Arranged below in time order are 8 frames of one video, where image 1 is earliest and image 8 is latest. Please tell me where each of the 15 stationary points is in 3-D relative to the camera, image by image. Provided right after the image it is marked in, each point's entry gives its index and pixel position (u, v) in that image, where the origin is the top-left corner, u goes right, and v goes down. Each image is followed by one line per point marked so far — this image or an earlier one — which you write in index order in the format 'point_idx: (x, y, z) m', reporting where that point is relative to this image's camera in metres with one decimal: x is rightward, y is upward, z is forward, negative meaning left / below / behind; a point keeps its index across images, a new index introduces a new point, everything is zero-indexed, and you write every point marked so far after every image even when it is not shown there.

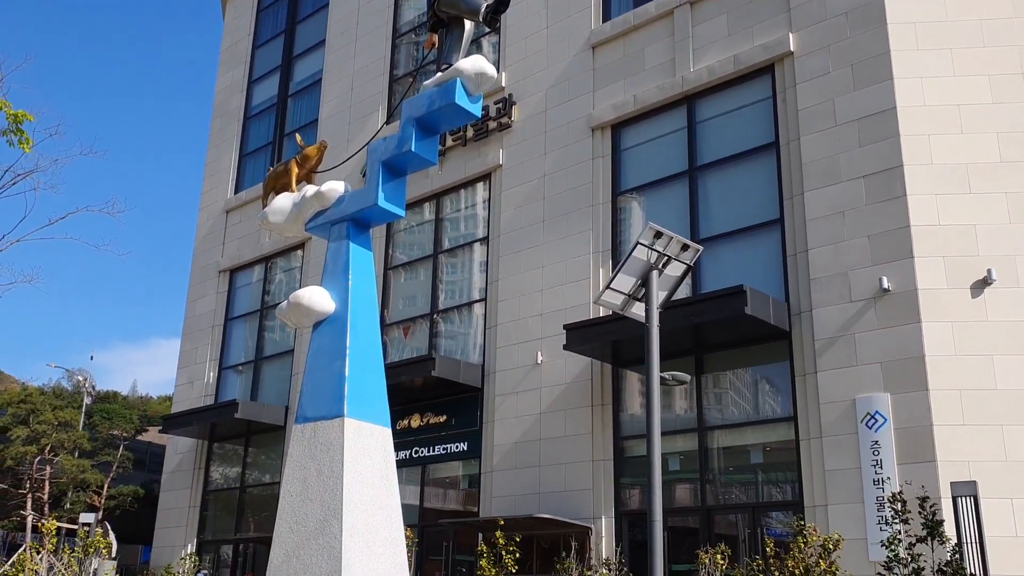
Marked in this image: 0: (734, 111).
0: (+3.2, +2.6, +14.2) m
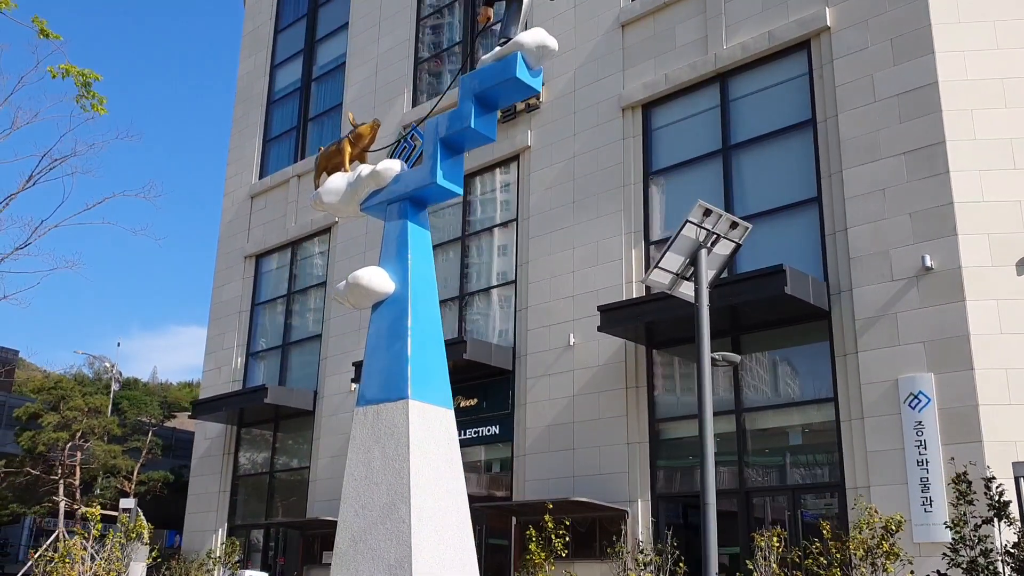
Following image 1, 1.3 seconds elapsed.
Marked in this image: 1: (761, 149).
0: (+3.6, +2.8, +14.0) m
1: (+3.5, +2.0, +13.8) m
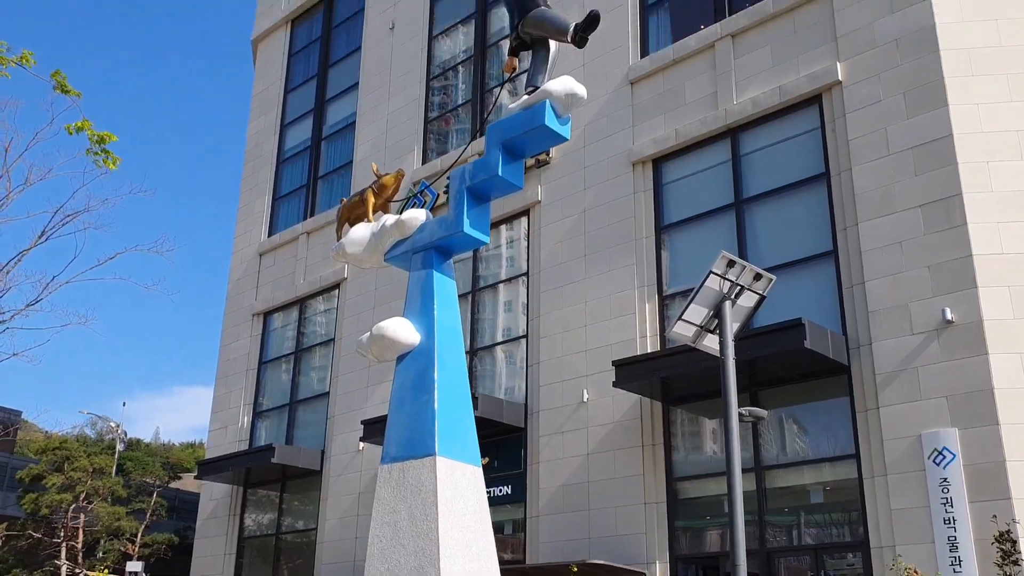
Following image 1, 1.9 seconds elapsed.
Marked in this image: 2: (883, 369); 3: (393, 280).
0: (+3.8, +2.1, +14.0) m
1: (+3.7, +1.2, +13.8) m
2: (+4.4, -1.0, +11.8) m
3: (-2.3, +0.1, +19.3) m
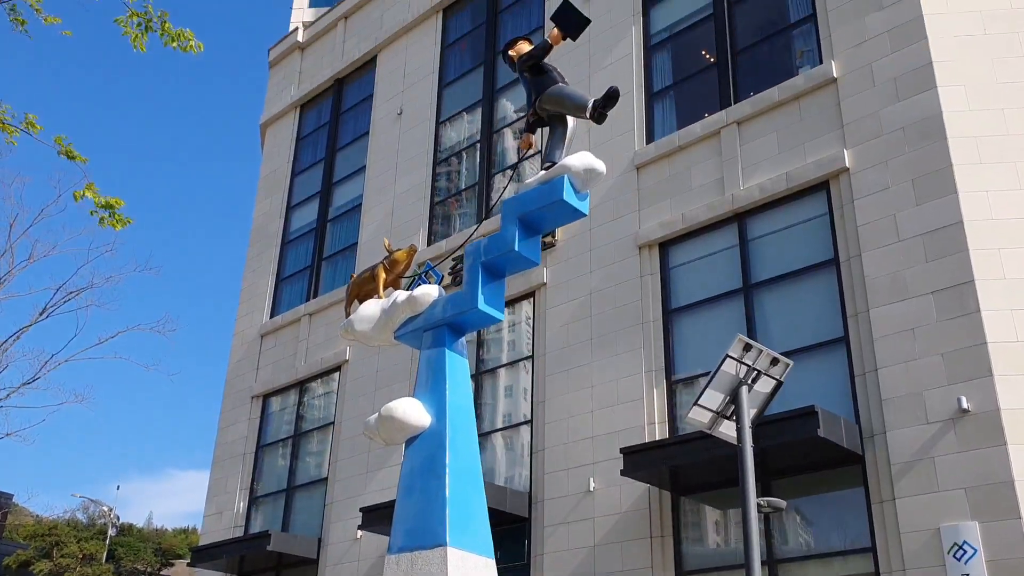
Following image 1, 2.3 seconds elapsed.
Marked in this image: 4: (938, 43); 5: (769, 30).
0: (+3.9, +0.8, +14.0) m
1: (+3.8, 0.0, +13.7) m
2: (+4.5, -2.0, +11.5) m
3: (-2.3, -1.5, +19.1) m
4: (+5.7, +3.3, +13.2) m
5: (+4.1, +4.1, +15.7) m
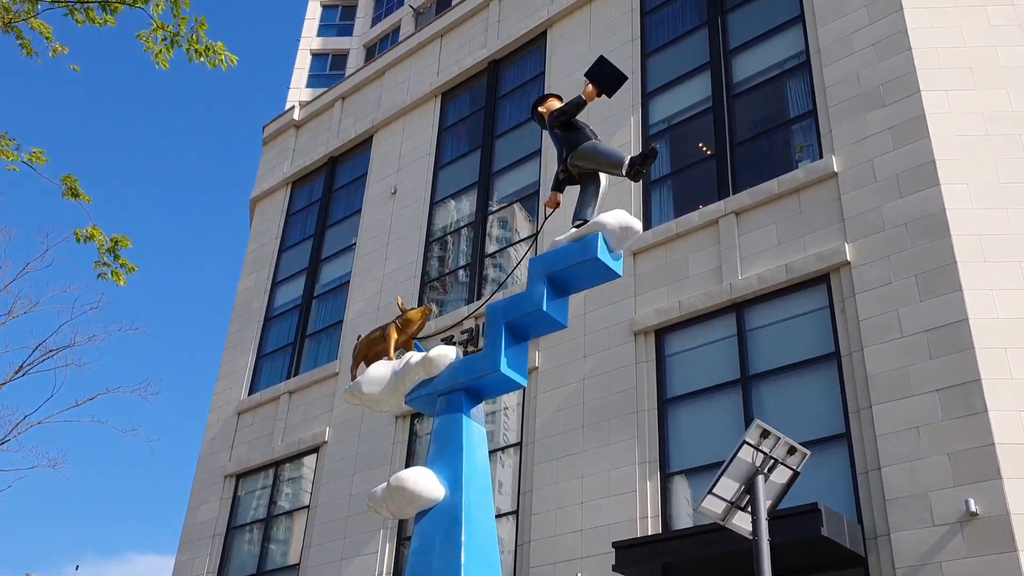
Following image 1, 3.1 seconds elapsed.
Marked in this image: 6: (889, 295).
0: (+3.8, -0.5, +13.7) m
1: (+3.7, -1.3, +13.4) m
2: (+4.4, -3.1, +11.0) m
3: (-2.5, -3.0, +18.5) m
4: (+5.7, +2.0, +13.2) m
5: (+4.1, +2.6, +15.8) m
6: (+4.8, -0.1, +12.6) m
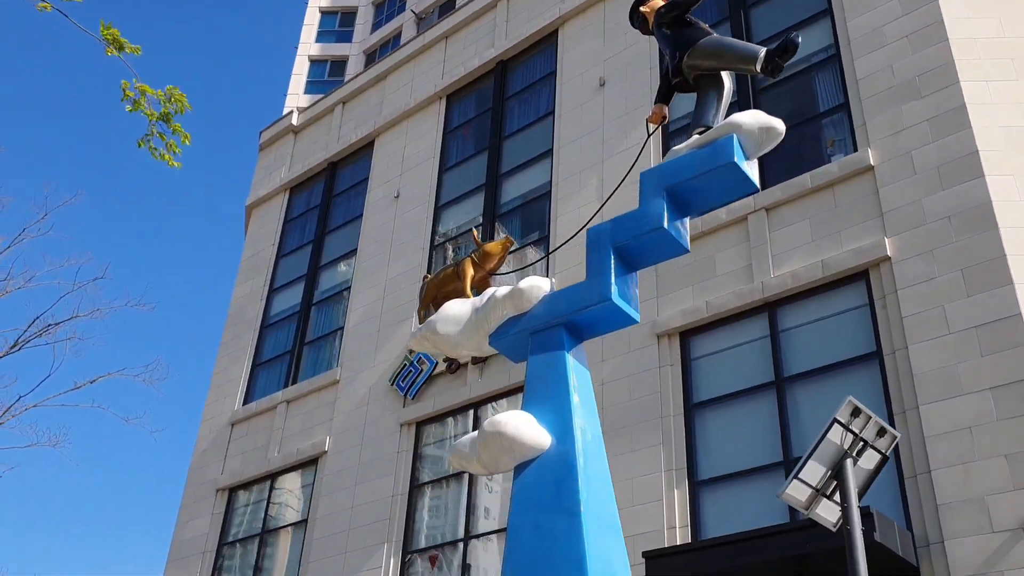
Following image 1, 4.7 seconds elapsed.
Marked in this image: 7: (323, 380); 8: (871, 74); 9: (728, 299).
0: (+4.1, -0.4, +13.1) m
1: (+3.9, -1.2, +12.6) m
2: (+4.7, -3.0, +10.3) m
3: (-2.4, -3.0, +17.6) m
4: (+6.0, +2.0, +12.6) m
5: (+4.4, +2.6, +15.2) m
6: (+5.1, 0.0, +12.0) m
7: (-3.8, -1.9, +19.8) m
8: (+5.2, +3.1, +14.3) m
9: (+3.1, -0.2, +14.0) m
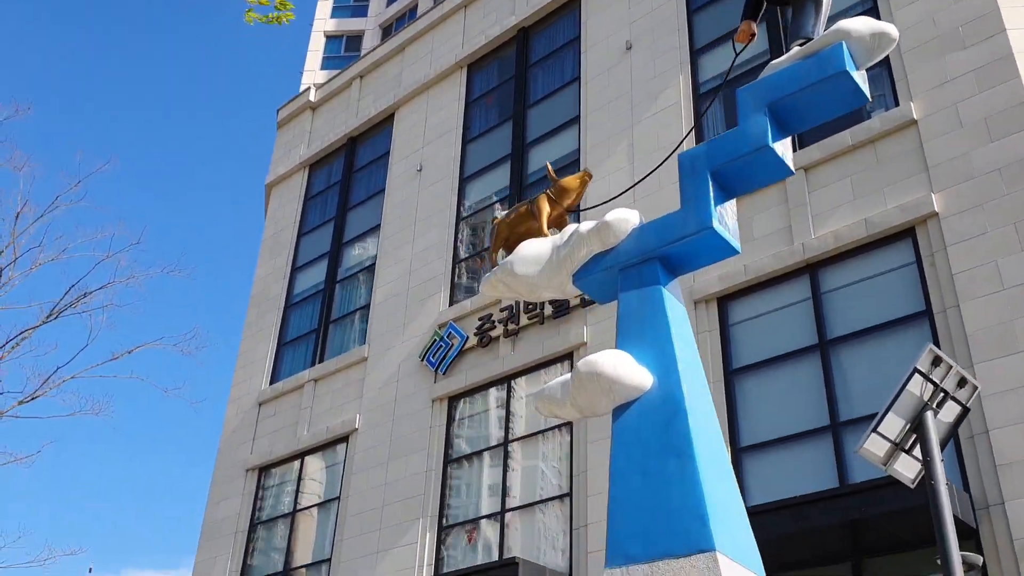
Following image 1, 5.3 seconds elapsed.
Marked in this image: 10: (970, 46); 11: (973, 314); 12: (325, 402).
0: (+4.6, +0.1, +12.7) m
1: (+4.4, -0.7, +12.3) m
2: (+5.2, -2.5, +9.9) m
3: (-1.8, -2.5, +17.4) m
4: (+6.4, +2.6, +12.2) m
5: (+4.8, +3.2, +14.8) m
6: (+5.6, +0.5, +11.6) m
7: (-3.2, -1.4, +19.6) m
8: (+5.6, +3.7, +13.9) m
9: (+3.5, +0.4, +13.6) m
10: (+6.0, +3.2, +13.0) m
11: (+5.3, -0.3, +11.3) m
12: (-3.8, -2.3, +19.8) m
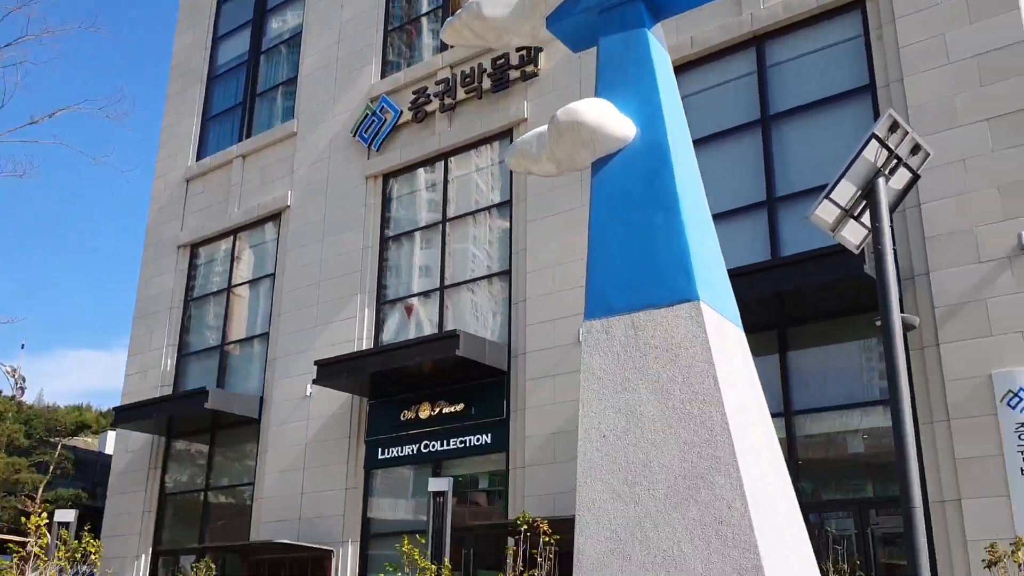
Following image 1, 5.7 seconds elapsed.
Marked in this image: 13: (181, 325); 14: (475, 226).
0: (+3.8, +3.0, +12.5) m
1: (+3.7, +2.1, +12.3) m
2: (+4.6, -0.1, +10.4) m
3: (-2.9, +1.4, +17.2) m
4: (+5.7, +5.3, +11.6) m
5: (+3.9, +6.4, +13.8) m
6: (+4.9, +3.1, +11.4) m
7: (-4.4, +3.0, +18.9) m
8: (+4.8, +6.7, +12.9) m
9: (+2.7, +3.4, +13.2) m
10: (+5.3, +6.1, +12.2) m
11: (+4.6, +2.3, +11.3) m
12: (-5.0, +2.2, +19.3) m
13: (-6.6, -0.7, +19.7) m
14: (-0.6, +1.0, +15.5) m
